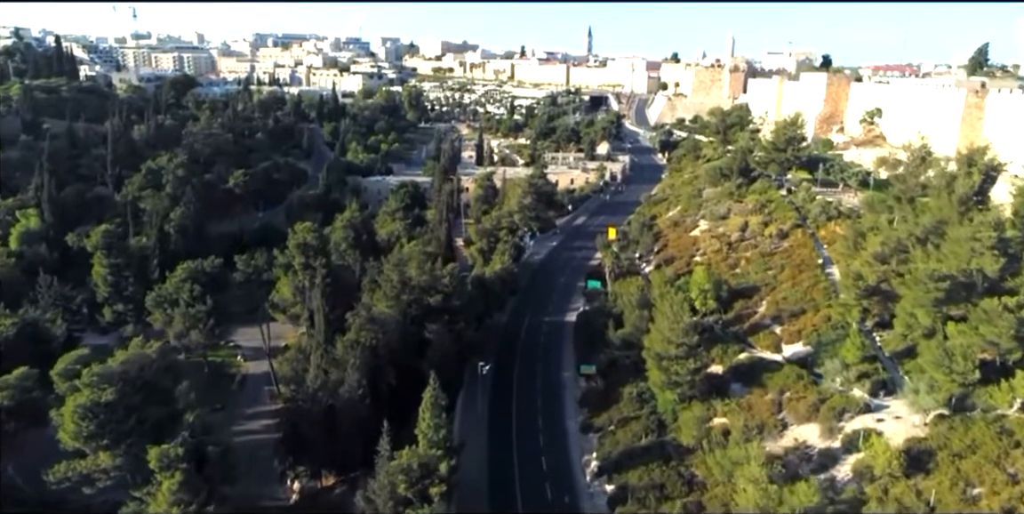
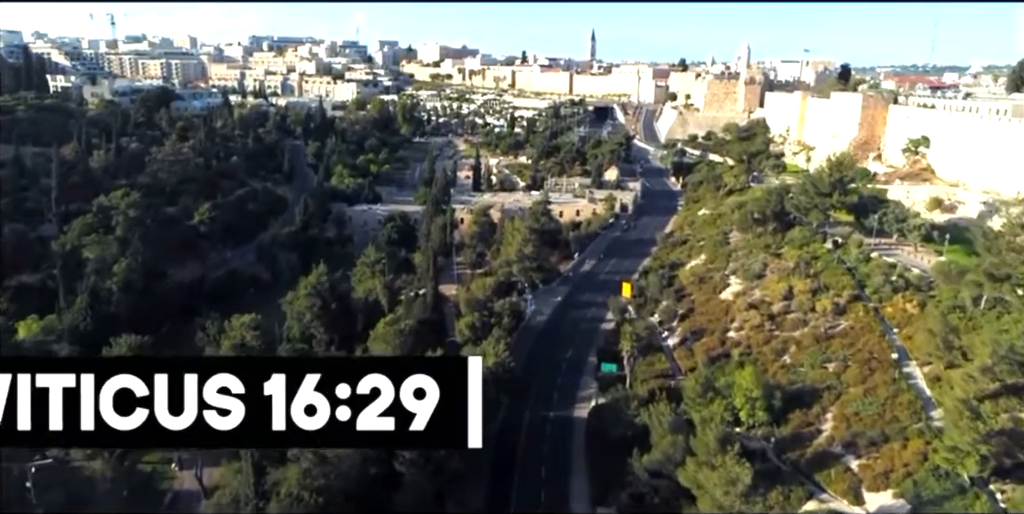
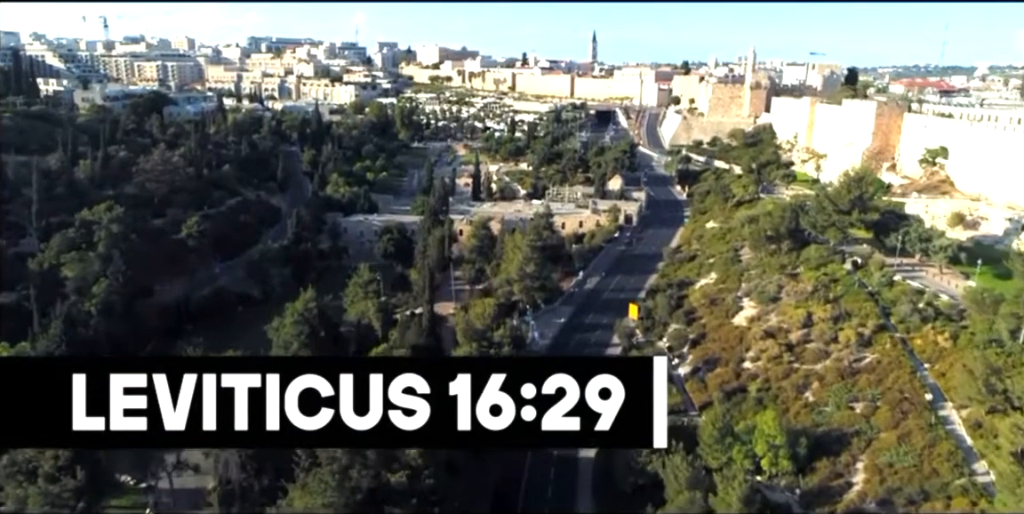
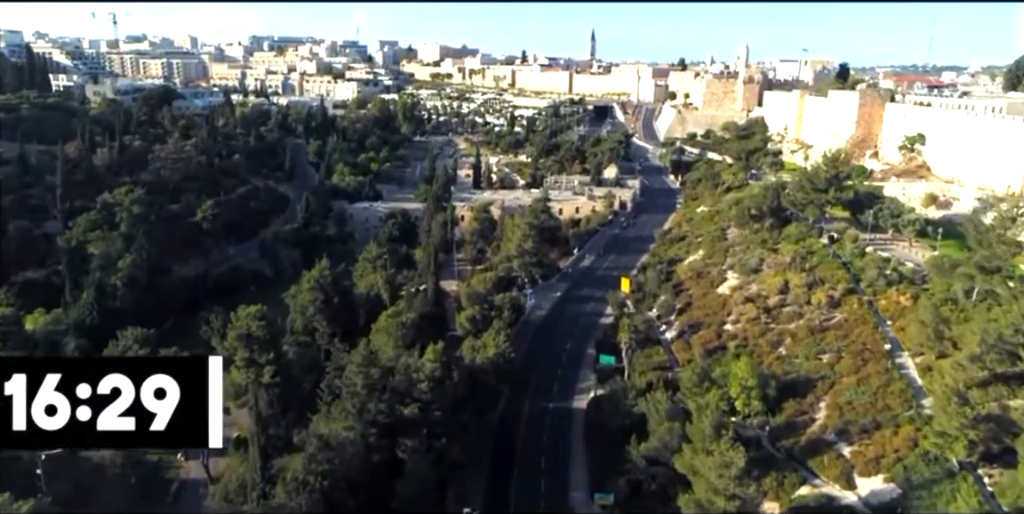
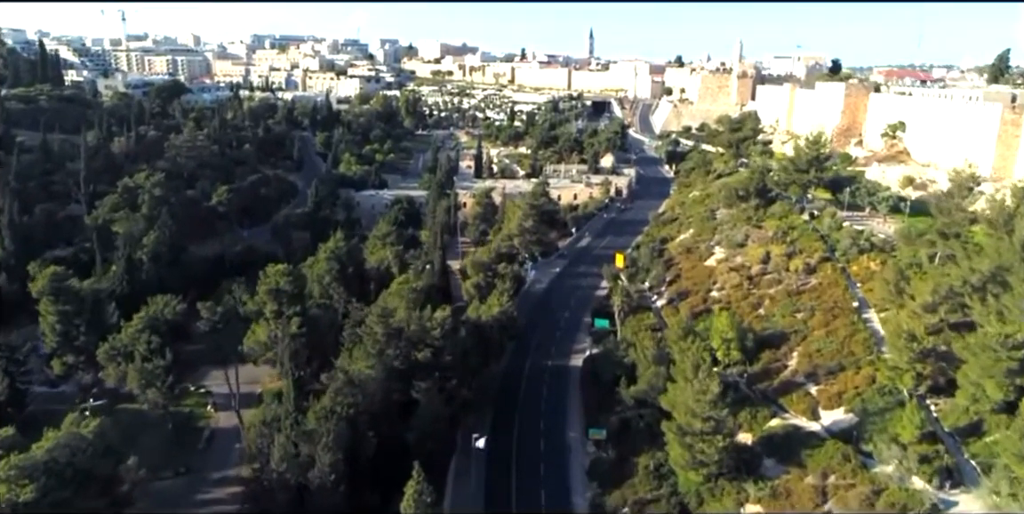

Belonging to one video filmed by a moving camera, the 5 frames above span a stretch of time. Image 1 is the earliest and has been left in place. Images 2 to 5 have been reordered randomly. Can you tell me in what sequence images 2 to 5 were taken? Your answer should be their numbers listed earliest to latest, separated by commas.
5, 4, 2, 3
